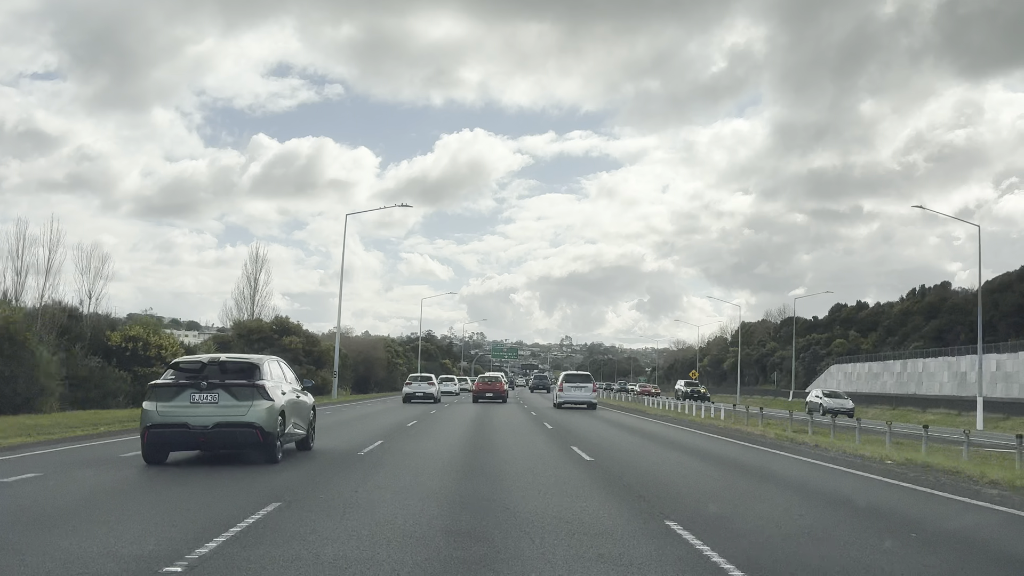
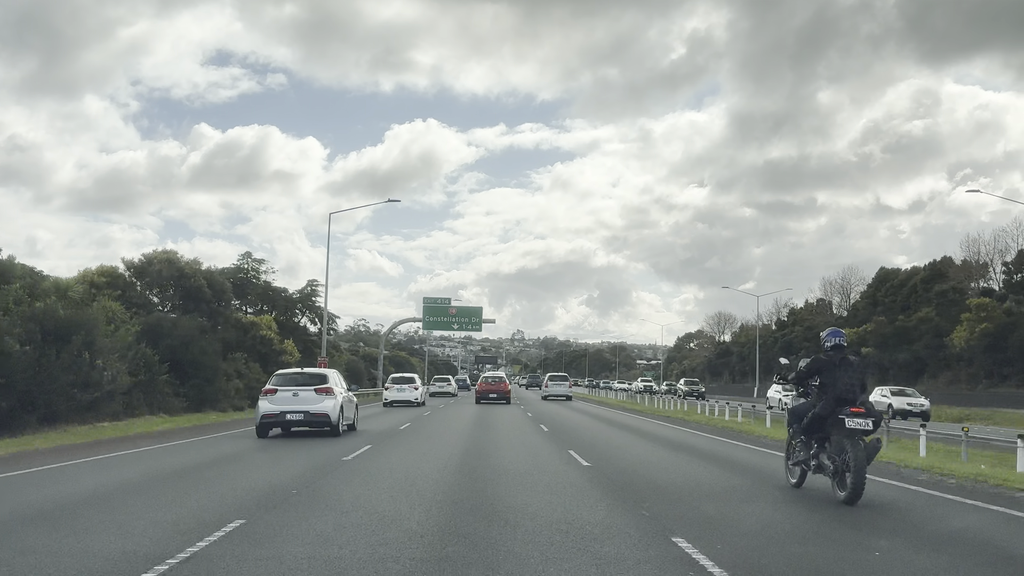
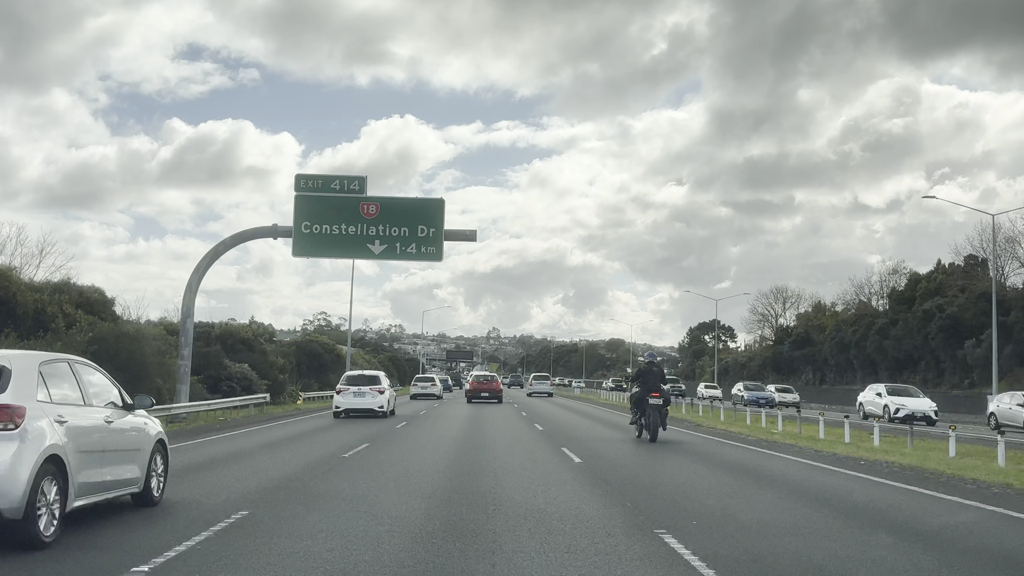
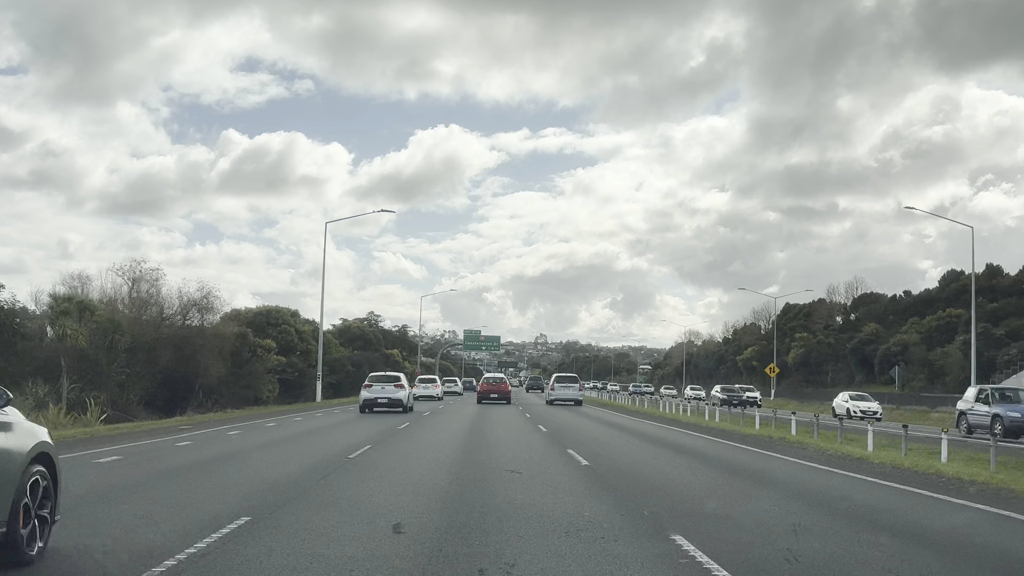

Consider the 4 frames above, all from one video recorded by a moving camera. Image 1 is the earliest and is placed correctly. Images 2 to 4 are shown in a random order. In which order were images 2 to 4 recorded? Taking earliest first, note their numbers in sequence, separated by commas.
4, 2, 3
